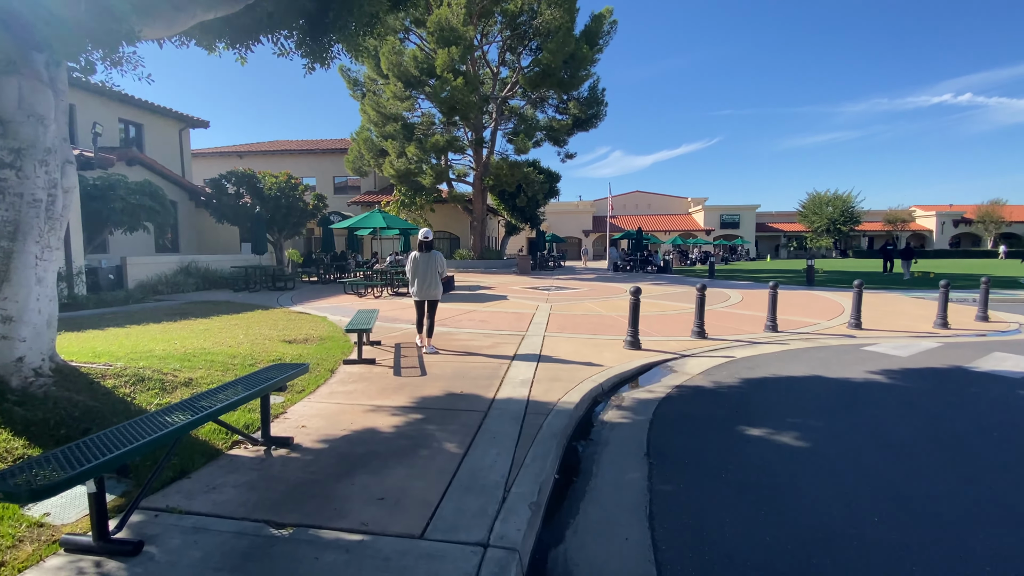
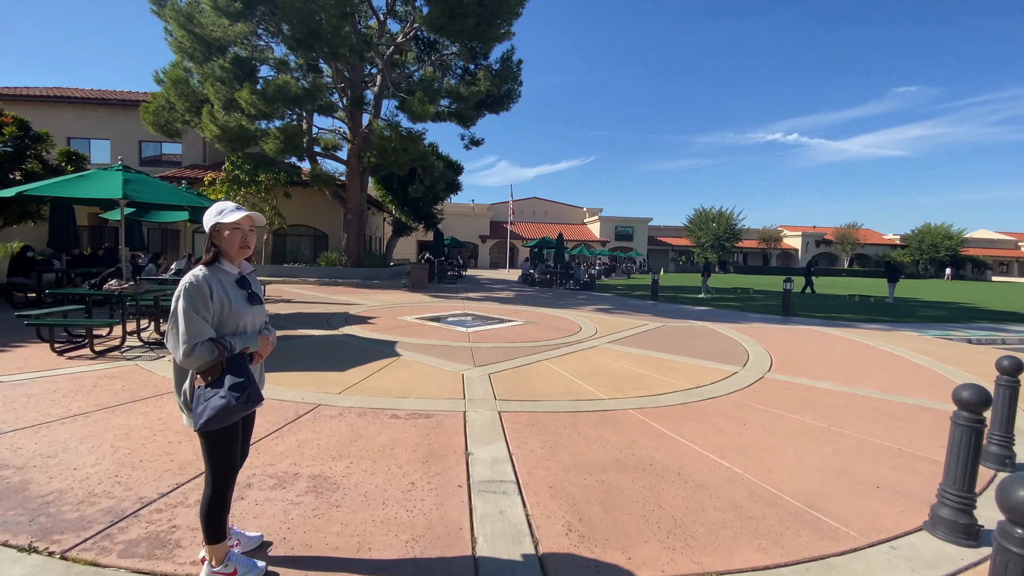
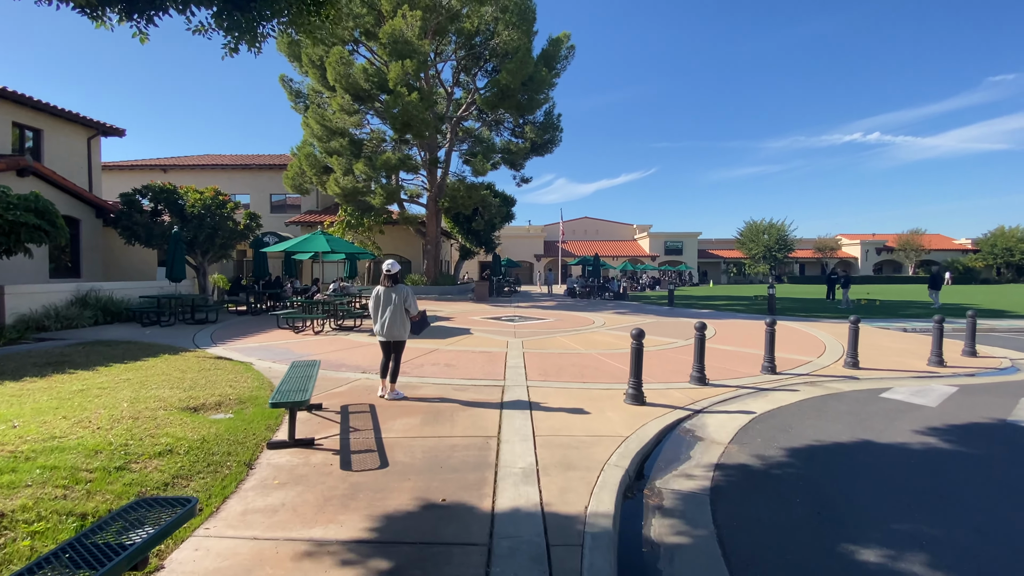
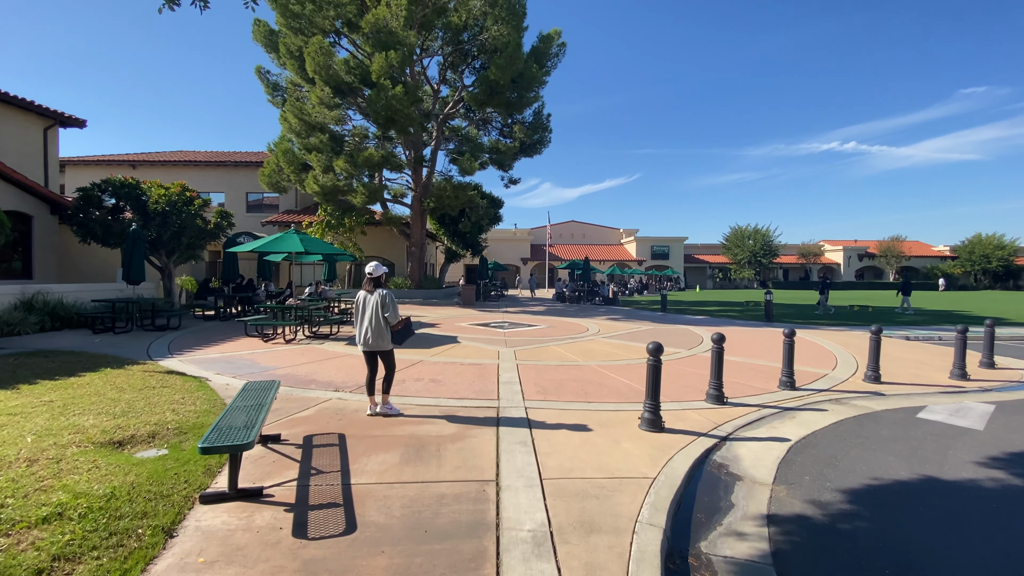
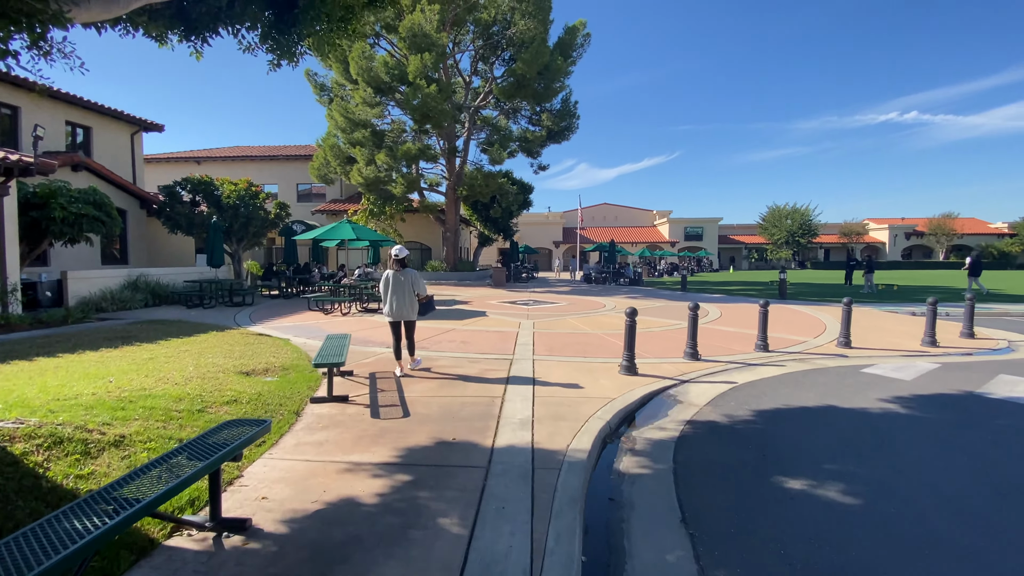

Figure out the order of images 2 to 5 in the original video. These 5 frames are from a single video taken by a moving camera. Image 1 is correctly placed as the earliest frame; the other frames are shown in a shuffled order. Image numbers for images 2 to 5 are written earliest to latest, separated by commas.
5, 3, 4, 2
